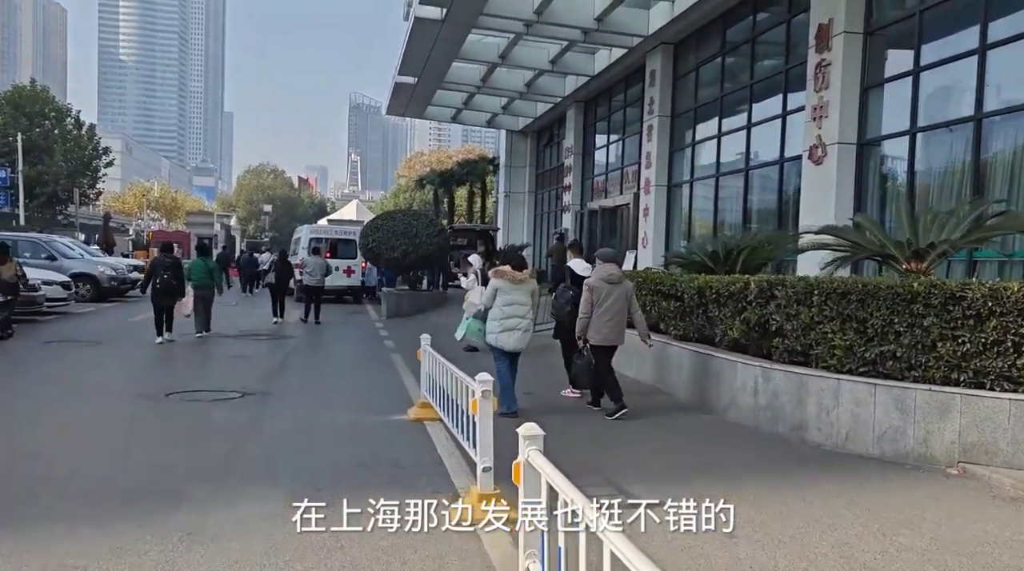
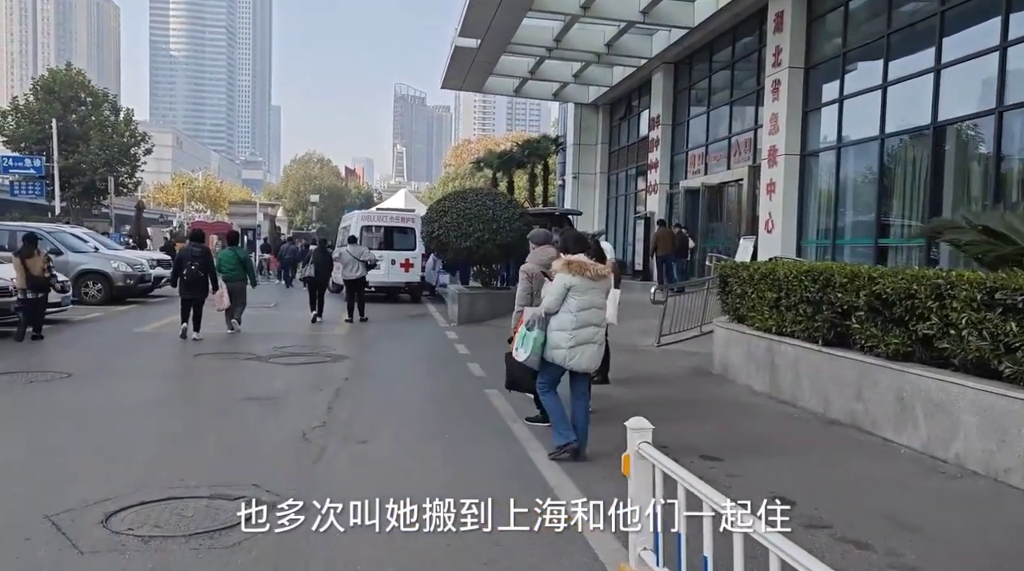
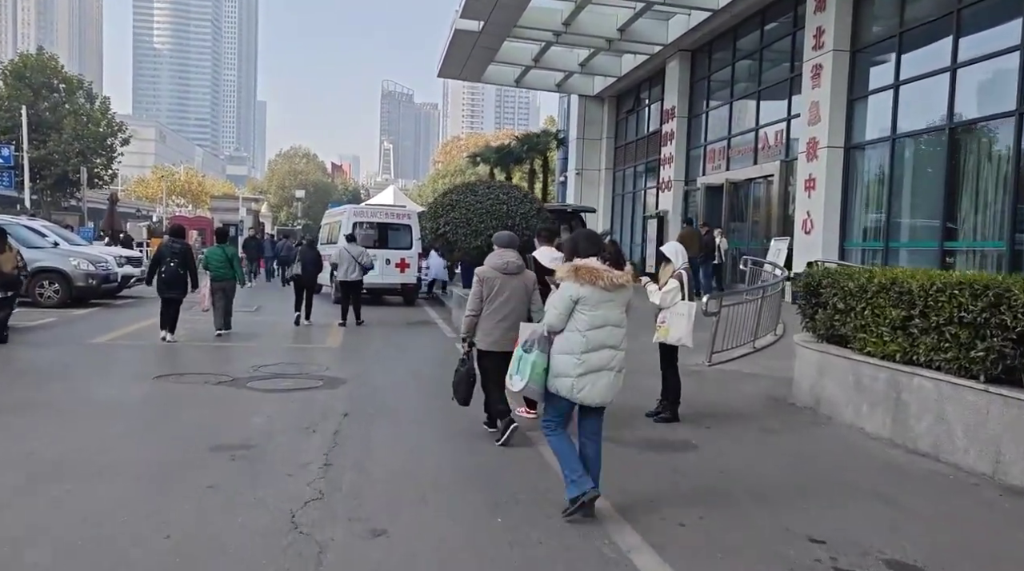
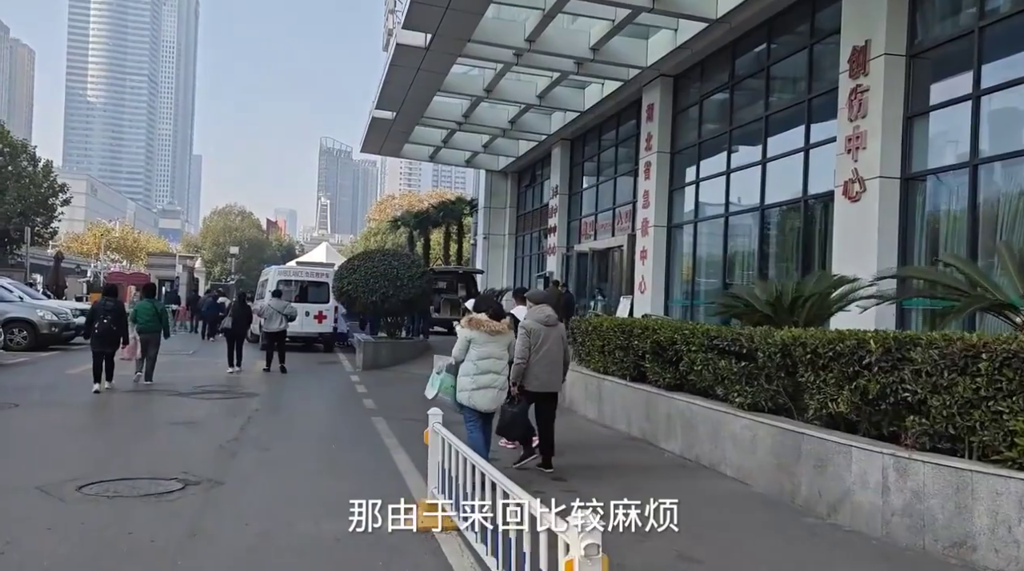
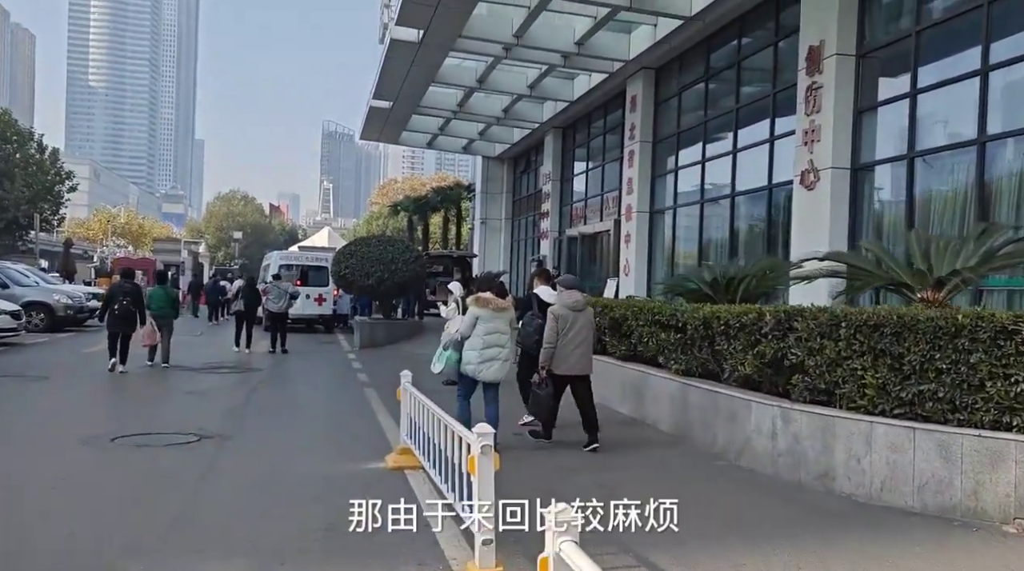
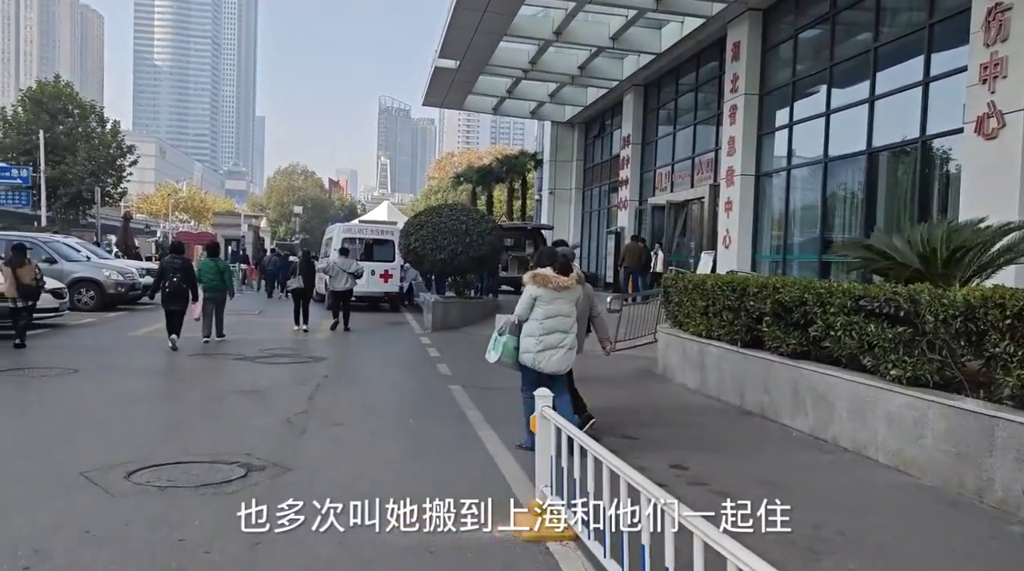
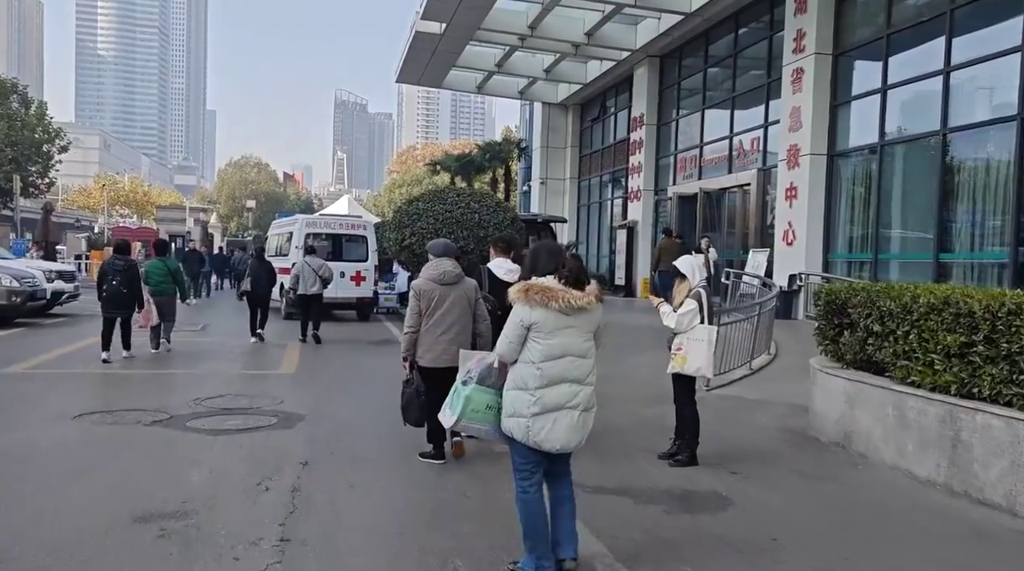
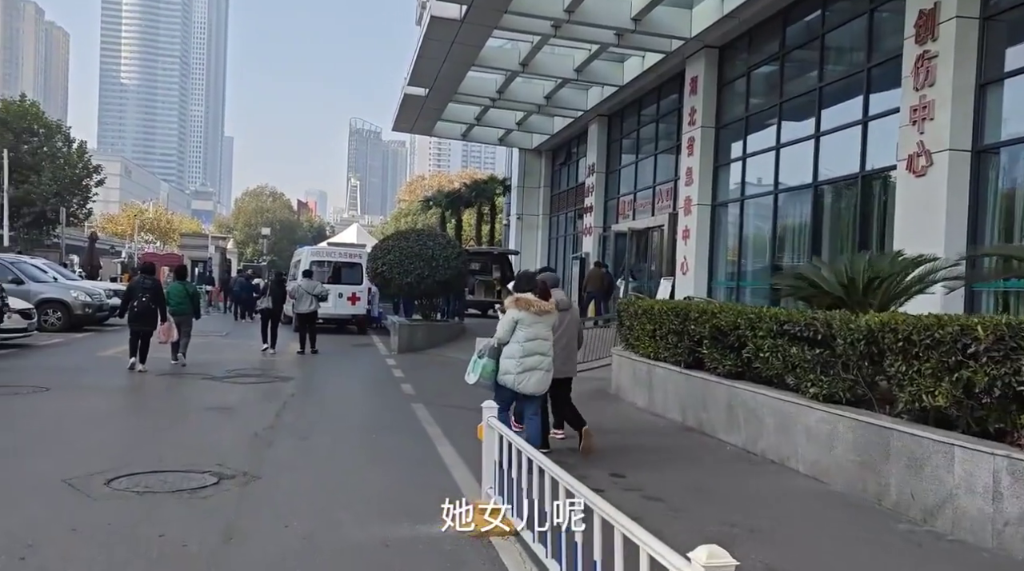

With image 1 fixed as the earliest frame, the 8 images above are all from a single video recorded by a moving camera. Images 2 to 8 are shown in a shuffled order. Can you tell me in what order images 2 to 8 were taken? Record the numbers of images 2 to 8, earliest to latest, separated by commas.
5, 4, 8, 6, 2, 3, 7
